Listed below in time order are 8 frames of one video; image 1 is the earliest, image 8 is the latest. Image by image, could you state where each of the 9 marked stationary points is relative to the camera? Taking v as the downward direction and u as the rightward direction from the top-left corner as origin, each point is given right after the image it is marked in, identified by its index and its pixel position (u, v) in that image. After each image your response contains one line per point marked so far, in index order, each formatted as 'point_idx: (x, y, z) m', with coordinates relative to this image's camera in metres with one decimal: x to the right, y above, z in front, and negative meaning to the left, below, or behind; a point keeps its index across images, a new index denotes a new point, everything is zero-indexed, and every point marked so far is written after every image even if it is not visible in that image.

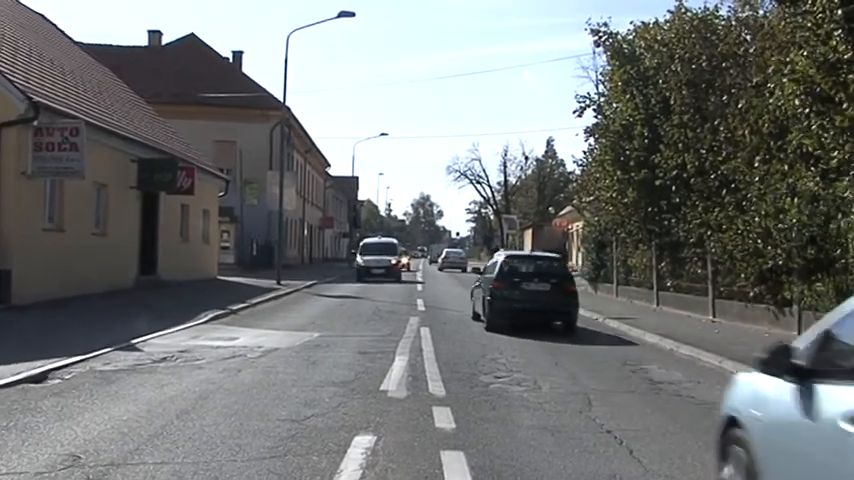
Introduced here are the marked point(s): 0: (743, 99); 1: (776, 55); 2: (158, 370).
0: (+4.8, +2.2, +18.9) m
1: (+5.0, +2.7, +17.8) m
2: (-4.0, -1.9, +18.6) m
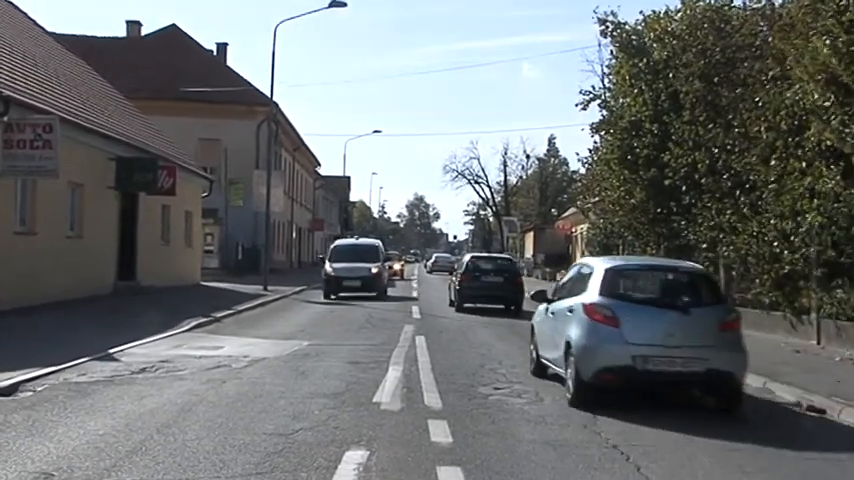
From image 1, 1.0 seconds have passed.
0: (+4.8, +2.1, +17.8) m
1: (+4.9, +2.6, +16.7) m
2: (-4.1, -2.0, +17.6) m
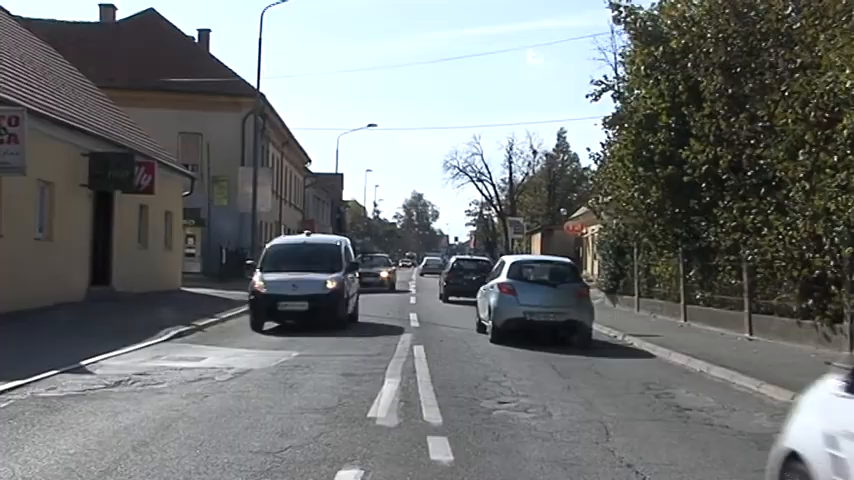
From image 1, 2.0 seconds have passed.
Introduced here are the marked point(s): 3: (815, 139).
0: (+4.7, +2.1, +16.5) m
1: (+4.9, +2.6, +15.4) m
2: (-4.1, -2.0, +16.2) m
3: (+4.9, +1.3, +15.5) m
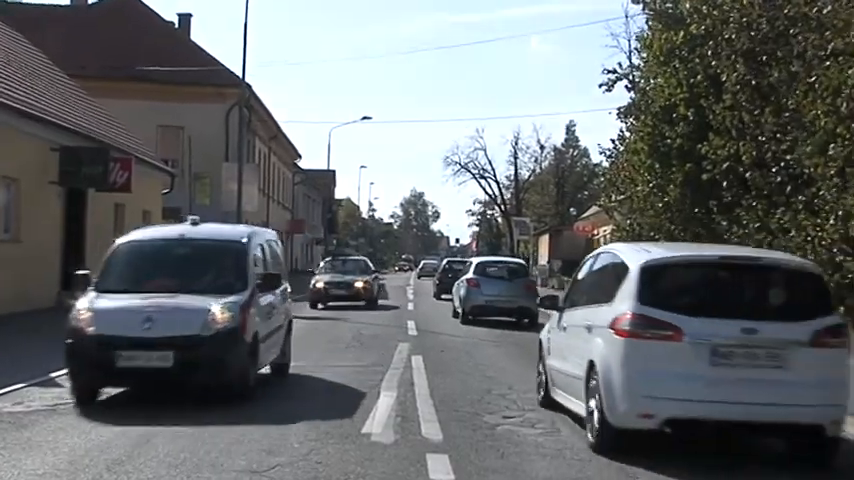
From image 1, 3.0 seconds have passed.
0: (+4.7, +2.1, +15.2) m
1: (+4.9, +2.6, +14.1) m
2: (-4.1, -2.0, +14.9) m
3: (+4.8, +1.2, +14.3) m
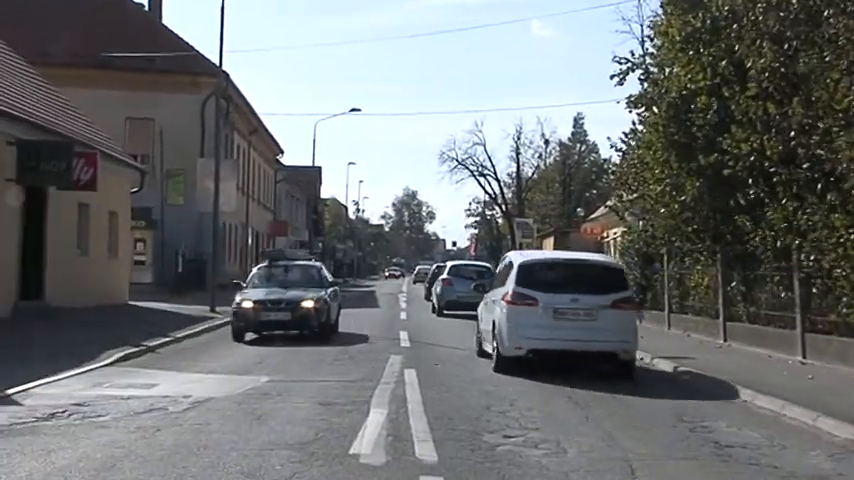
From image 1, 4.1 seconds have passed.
0: (+4.7, +2.0, +13.9) m
1: (+4.8, +2.6, +12.8) m
2: (-4.2, -2.1, +13.6) m
3: (+4.8, +1.2, +13.0) m
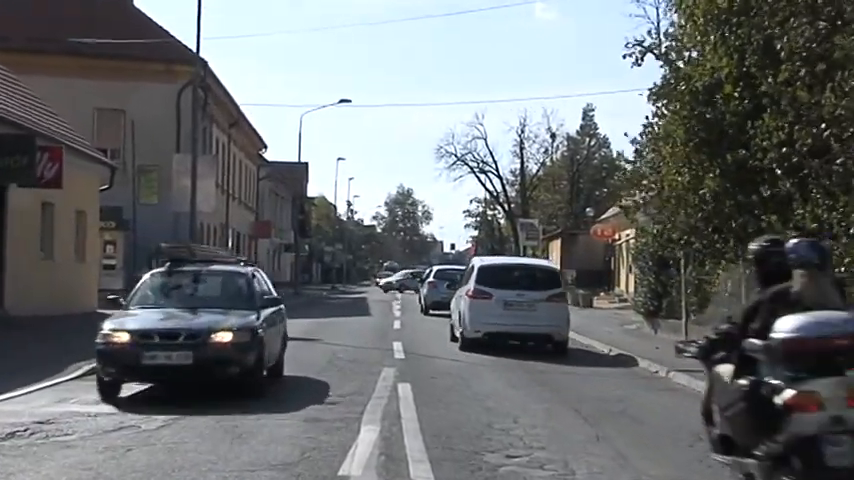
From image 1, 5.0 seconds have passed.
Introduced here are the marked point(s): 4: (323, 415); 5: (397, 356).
0: (+4.6, +2.0, +12.7) m
1: (+4.8, +2.5, +11.6) m
2: (-4.2, -2.1, +12.4) m
3: (+4.7, +1.2, +11.8) m
4: (-1.2, -1.9, +13.9) m
5: (-0.5, -1.8, +19.7) m
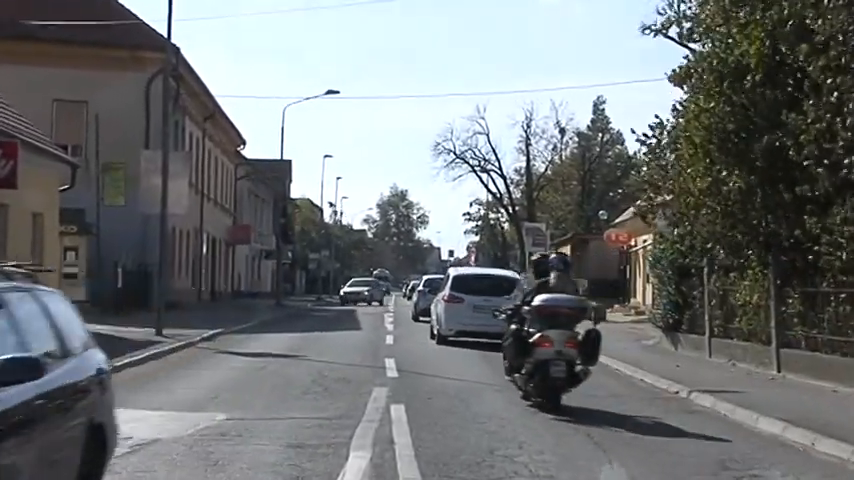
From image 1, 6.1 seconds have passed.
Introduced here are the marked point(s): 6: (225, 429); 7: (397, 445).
0: (+4.6, +1.9, +11.5) m
1: (+4.8, +2.5, +10.4) m
2: (-4.3, -2.2, +11.0) m
3: (+4.7, +1.1, +10.5) m
4: (-1.2, -2.0, +12.6) m
5: (-0.5, -1.9, +18.4) m
6: (-2.1, -2.0, +13.1) m
7: (-0.3, -2.0, +12.5) m
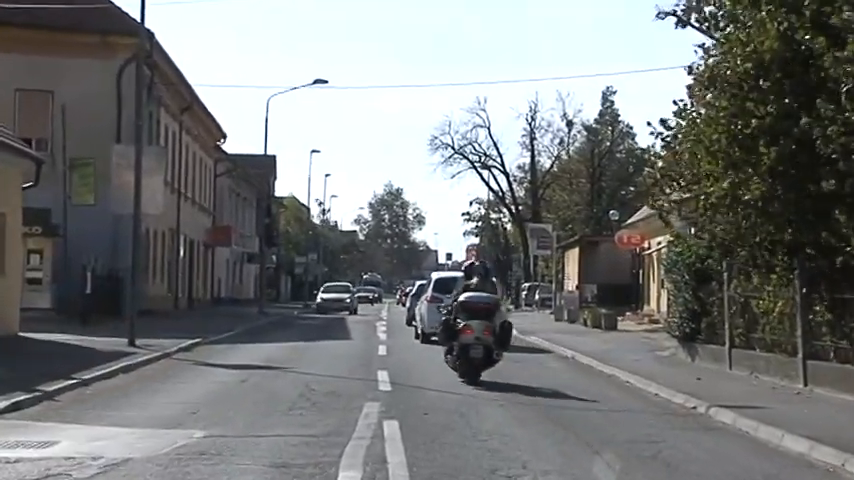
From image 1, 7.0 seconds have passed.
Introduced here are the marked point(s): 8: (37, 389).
0: (+4.6, +1.9, +10.6) m
1: (+4.7, +2.5, +9.5) m
2: (-4.3, -2.2, +10.1) m
3: (+4.7, +1.1, +9.6) m
4: (-1.2, -2.0, +11.6) m
5: (-0.6, -1.9, +17.5) m
6: (-2.1, -2.0, +12.1) m
7: (-0.3, -2.0, +11.5) m
8: (-4.7, -1.8, +16.7) m
